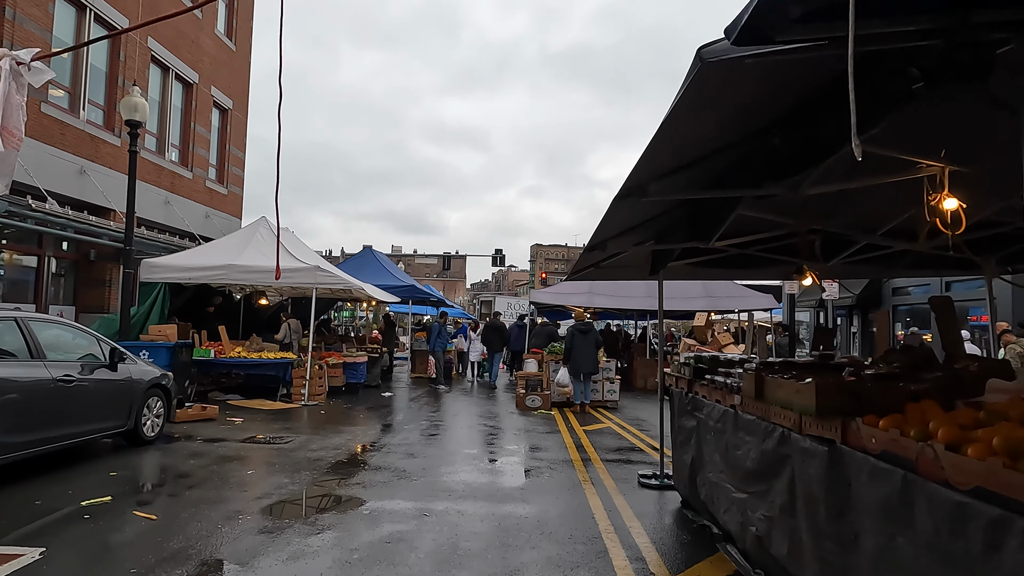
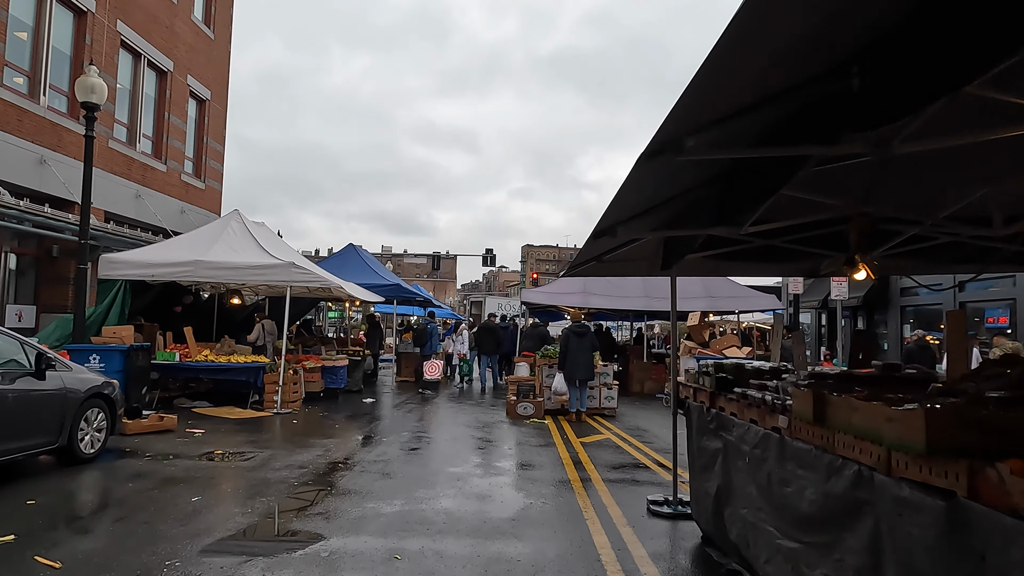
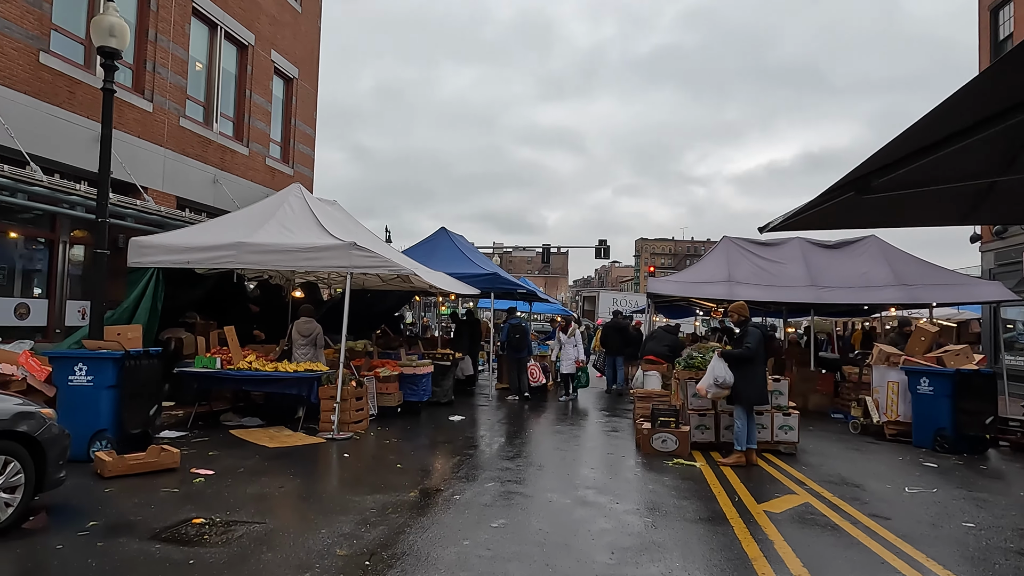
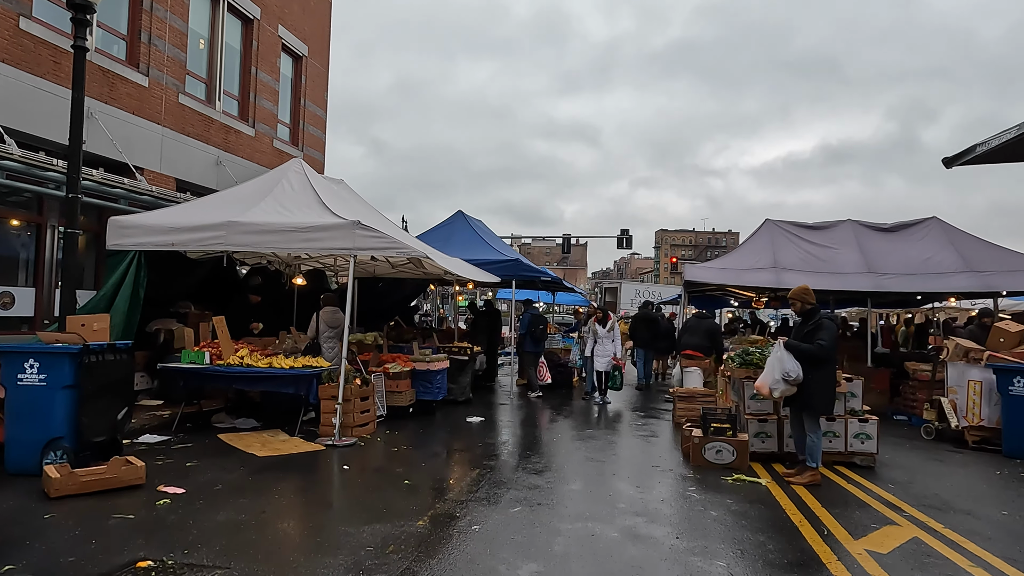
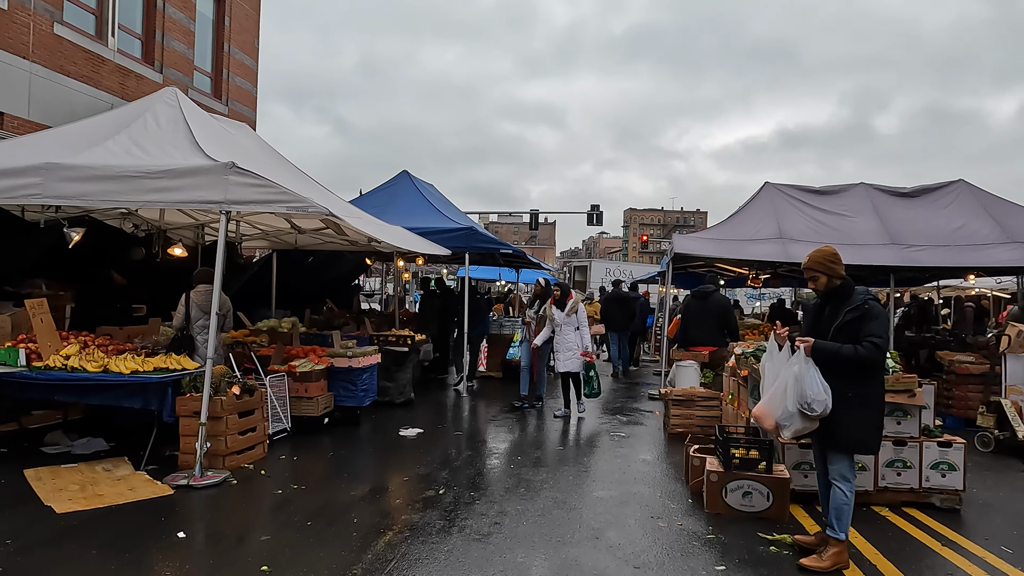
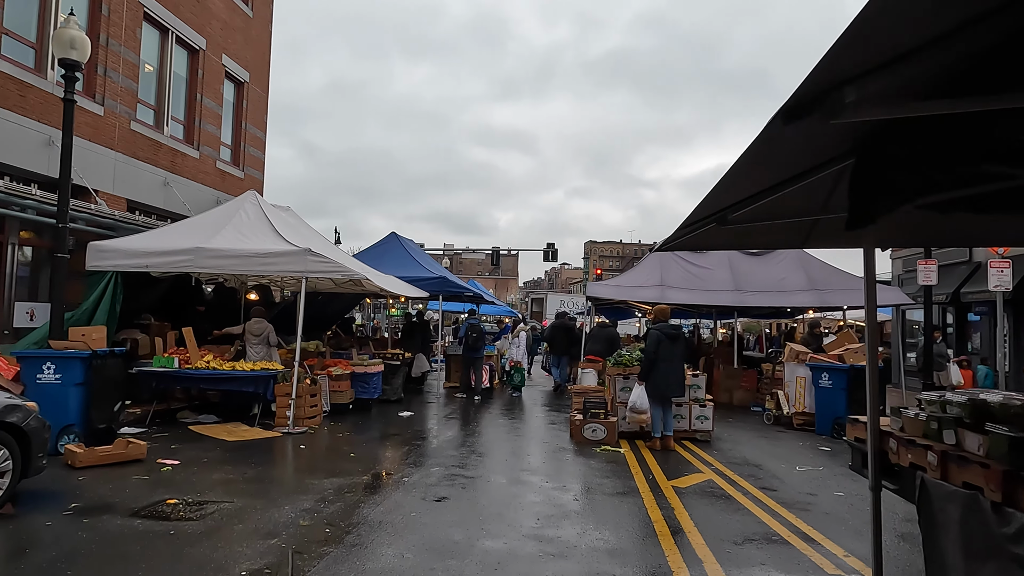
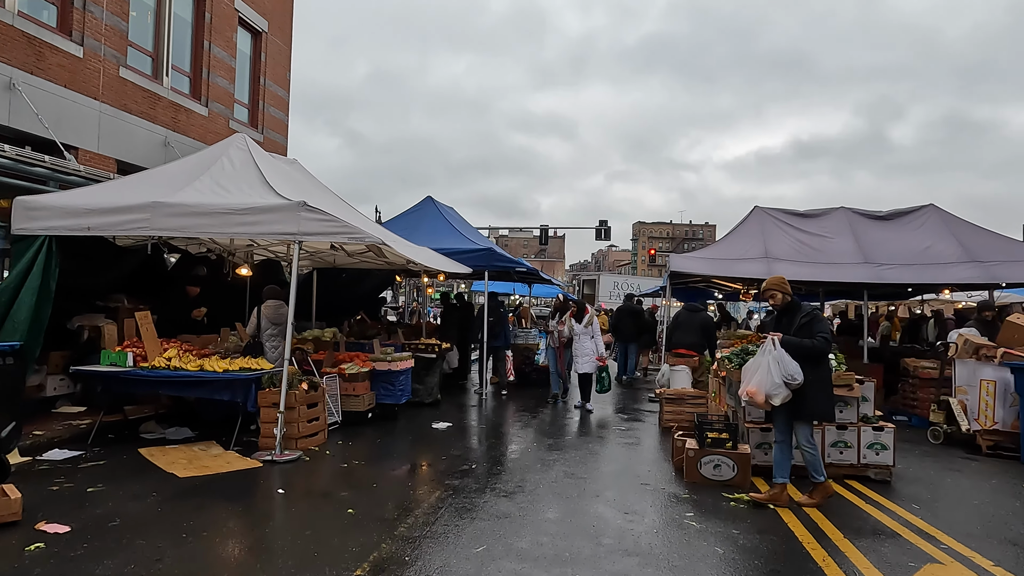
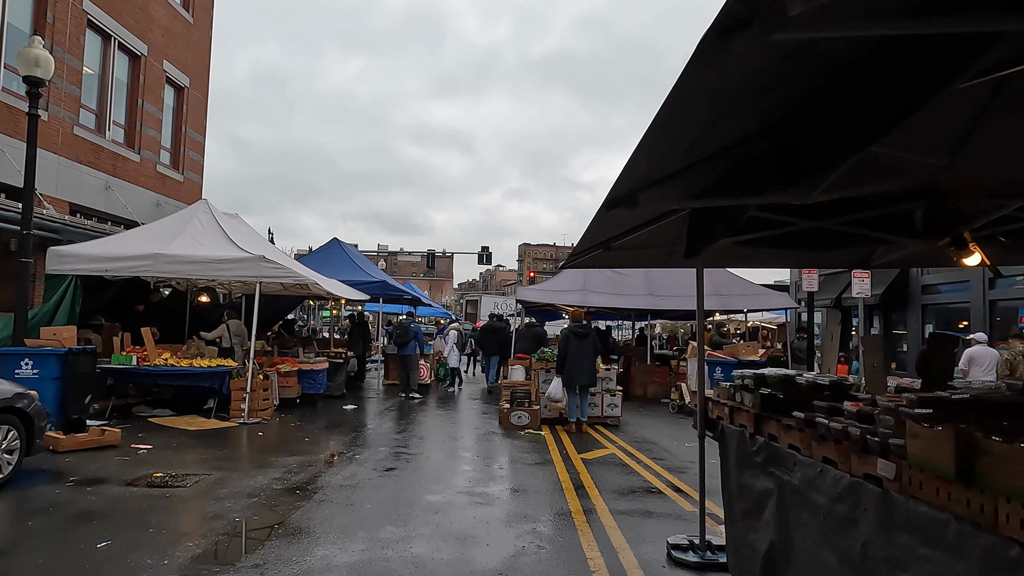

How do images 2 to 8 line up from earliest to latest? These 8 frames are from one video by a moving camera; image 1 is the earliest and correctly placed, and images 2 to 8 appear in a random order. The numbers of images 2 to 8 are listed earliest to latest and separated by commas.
2, 8, 6, 3, 4, 7, 5
